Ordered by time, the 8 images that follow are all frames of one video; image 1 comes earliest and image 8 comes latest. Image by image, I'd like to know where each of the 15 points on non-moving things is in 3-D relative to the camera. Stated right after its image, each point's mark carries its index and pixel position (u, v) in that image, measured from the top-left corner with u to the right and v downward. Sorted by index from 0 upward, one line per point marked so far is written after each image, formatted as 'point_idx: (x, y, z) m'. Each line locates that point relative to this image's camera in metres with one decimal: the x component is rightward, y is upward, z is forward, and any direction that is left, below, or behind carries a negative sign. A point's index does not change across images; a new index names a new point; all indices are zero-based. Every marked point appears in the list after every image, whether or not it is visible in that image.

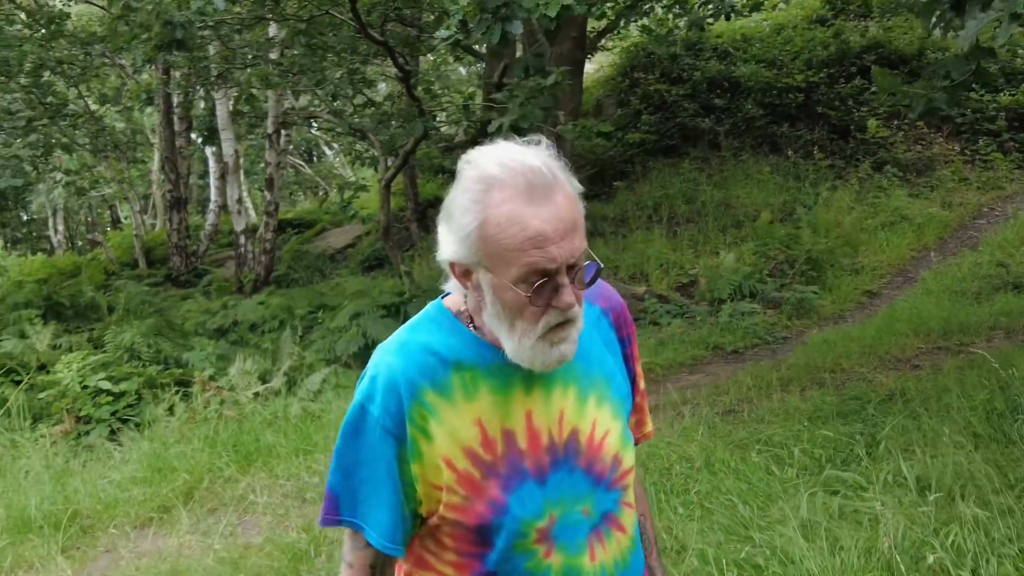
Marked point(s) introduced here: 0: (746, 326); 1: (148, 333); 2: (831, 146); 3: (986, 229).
0: (+1.6, -0.3, +7.5) m
1: (-2.0, -0.2, +6.0) m
2: (+3.6, +1.6, +12.5) m
3: (+3.7, +0.5, +8.4) m
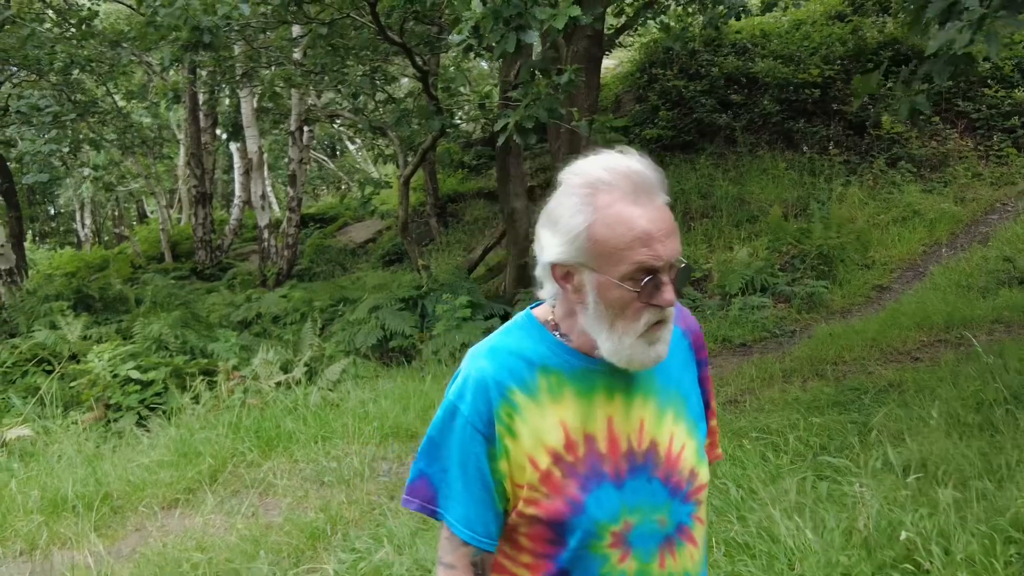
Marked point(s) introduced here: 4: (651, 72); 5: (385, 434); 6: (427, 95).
0: (+1.7, -0.2, +7.6) m
1: (-2.0, -0.2, +6.2) m
2: (+3.8, +1.7, +12.5) m
3: (+3.8, +0.5, +8.5) m
4: (+1.8, +2.8, +14.0) m
5: (-0.5, -0.6, +4.5) m
6: (-0.6, +1.4, +7.5) m
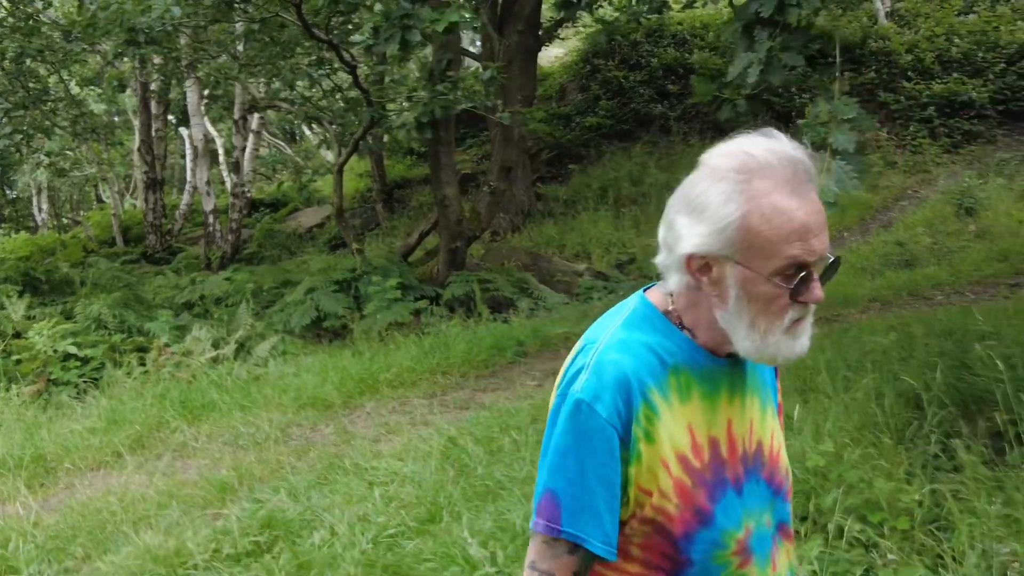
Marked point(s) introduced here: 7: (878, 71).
0: (+1.1, -0.1, +8.1) m
1: (-2.4, -0.1, +6.6) m
2: (+3.2, +1.9, +13.0) m
3: (+3.3, +0.6, +9.0) m
4: (+1.1, +3.0, +14.4) m
5: (-1.0, -0.5, +4.9) m
6: (-1.1, +1.5, +7.9) m
7: (+4.6, +2.8, +13.8) m
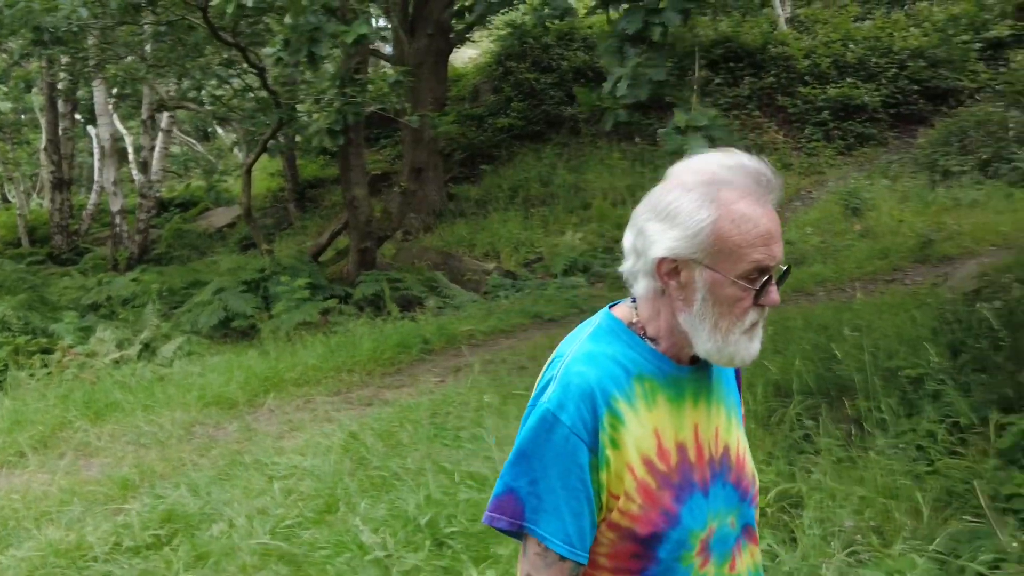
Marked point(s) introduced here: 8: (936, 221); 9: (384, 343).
0: (+0.4, -0.1, +8.4) m
1: (-3.0, -0.1, +6.5) m
2: (+2.1, +1.9, +13.4) m
3: (+2.5, +0.7, +9.4) m
4: (-0.1, +3.1, +14.7) m
5: (-1.4, -0.5, +5.0) m
6: (-1.8, +1.5, +8.0) m
7: (+3.5, +2.8, +14.3) m
8: (+3.1, +0.5, +7.9) m
9: (-0.8, -0.3, +6.3) m
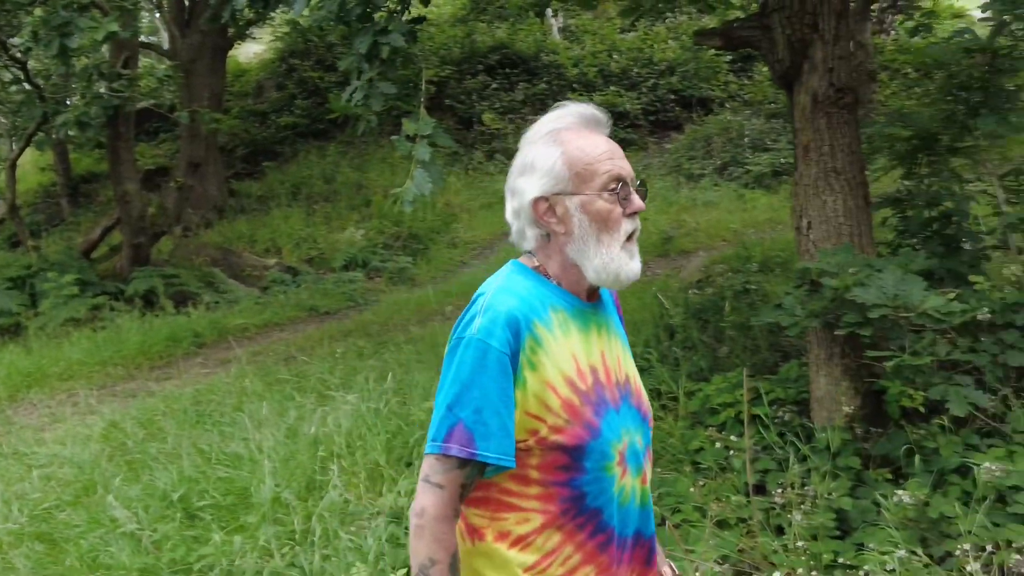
0: (-1.4, 0.0, +8.7) m
1: (-4.4, -0.1, +6.2) m
2: (-0.7, +2.0, +13.9) m
3: (+0.5, +0.7, +10.1) m
4: (-3.1, +3.1, +14.8) m
5: (-2.6, -0.5, +5.0) m
6: (-3.5, +1.5, +7.9) m
7: (+0.5, +2.9, +15.1) m
8: (+1.4, +0.6, +8.7) m
9: (-2.1, -0.3, +6.4) m
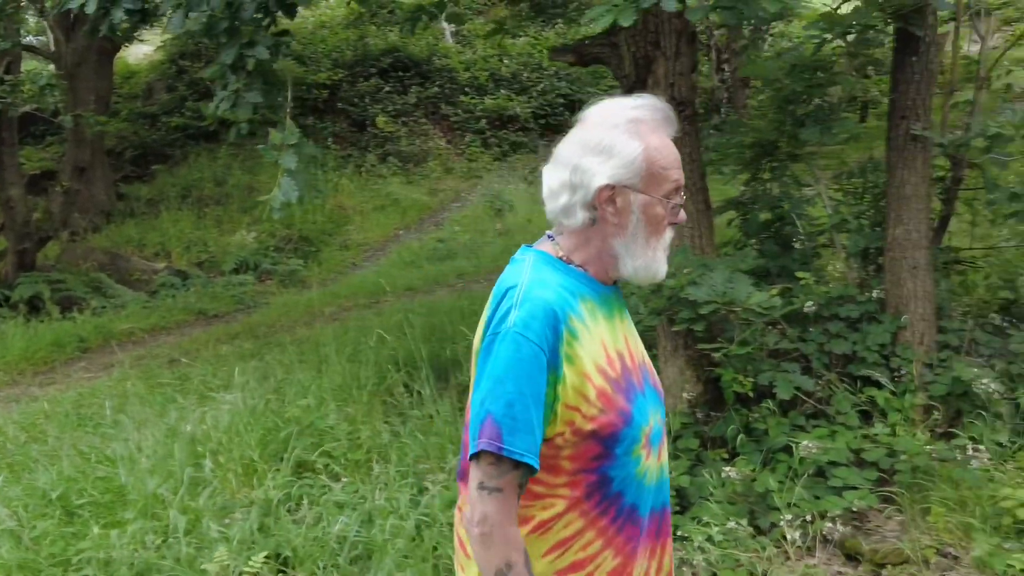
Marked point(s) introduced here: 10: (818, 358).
0: (-2.3, -0.1, +8.8) m
1: (-5.1, -0.2, +6.1) m
2: (-2.1, +2.0, +14.1) m
3: (-0.6, +0.7, +10.3) m
4: (-4.6, +3.1, +14.7) m
5: (-3.2, -0.6, +5.0) m
6: (-4.4, +1.5, +7.8) m
7: (-1.0, +2.9, +15.3) m
8: (+0.4, +0.6, +9.1) m
9: (-2.9, -0.3, +6.4) m
10: (+1.2, -0.3, +4.3) m
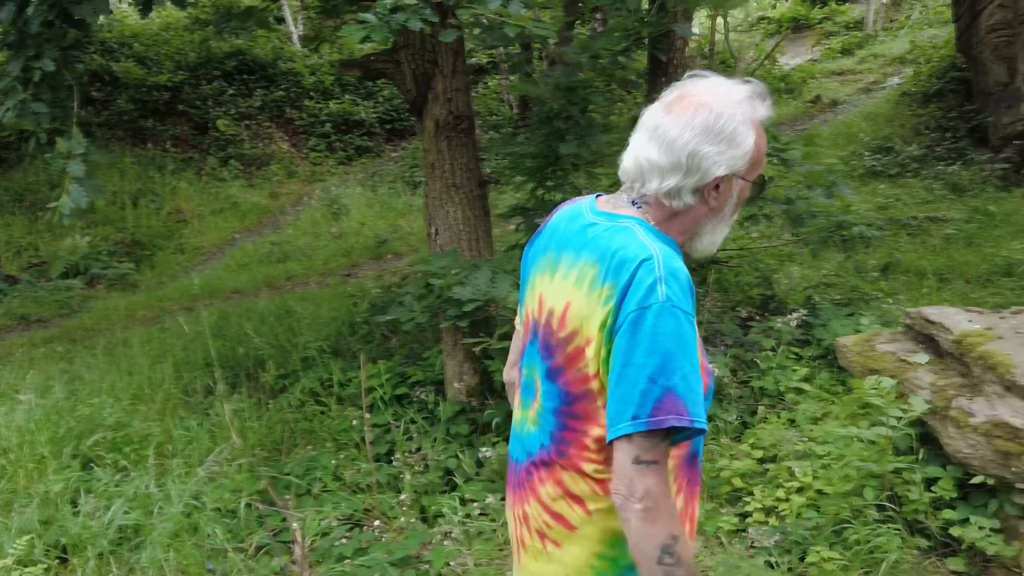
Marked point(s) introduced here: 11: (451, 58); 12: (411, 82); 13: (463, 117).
0: (-3.7, -0.1, +8.8) m
1: (-6.2, -0.2, +5.8) m
2: (-4.2, +2.0, +14.1) m
3: (-2.2, +0.7, +10.5) m
4: (-6.7, +3.0, +14.4) m
5: (-4.2, -0.6, +5.0) m
6: (-5.7, +1.4, +7.6) m
7: (-3.3, +2.9, +15.4) m
8: (-1.1, +0.6, +9.4) m
9: (-4.0, -0.4, +6.4) m
10: (+0.3, -0.3, +4.7) m
11: (-0.3, +1.1, +5.0) m
12: (-0.5, +1.0, +5.1) m
13: (-0.2, +0.8, +5.1) m
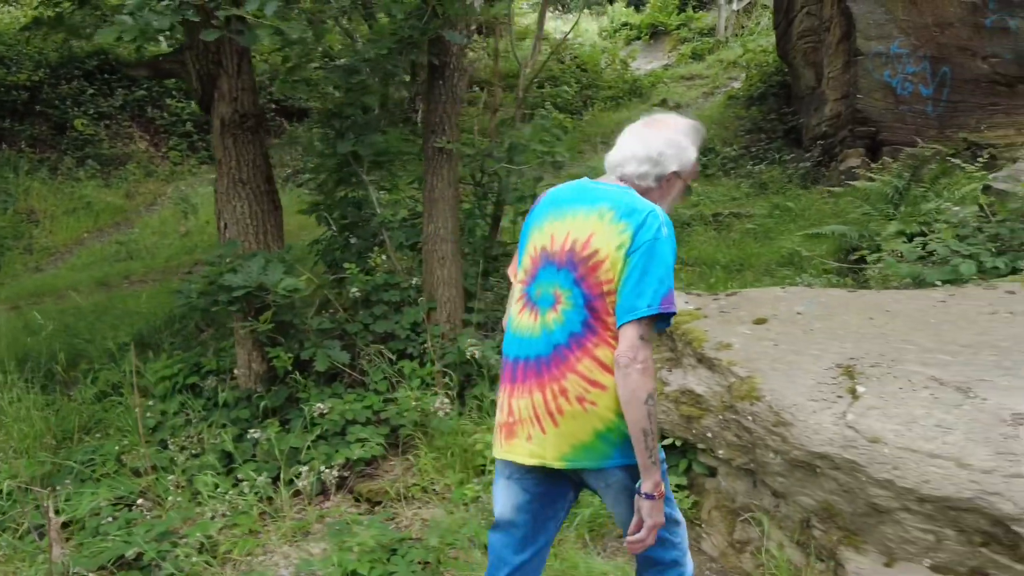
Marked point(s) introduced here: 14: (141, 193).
0: (-5.1, -0.1, +8.7) m
1: (-7.4, -0.2, +5.5) m
2: (-6.1, +1.9, +13.9) m
3: (-3.8, +0.7, +10.6) m
4: (-8.6, +3.0, +14.1) m
5: (-5.2, -0.6, +4.9) m
6: (-7.0, +1.4, +7.3) m
7: (-5.2, +2.8, +15.4) m
8: (-2.5, +0.6, +9.5) m
9: (-5.2, -0.4, +6.3) m
10: (-0.8, -0.2, +5.0) m
11: (-1.4, +1.1, +5.3) m
12: (-1.6, +1.0, +5.3) m
13: (-1.3, +0.9, +5.4) m
14: (-4.5, +1.2, +13.0) m
